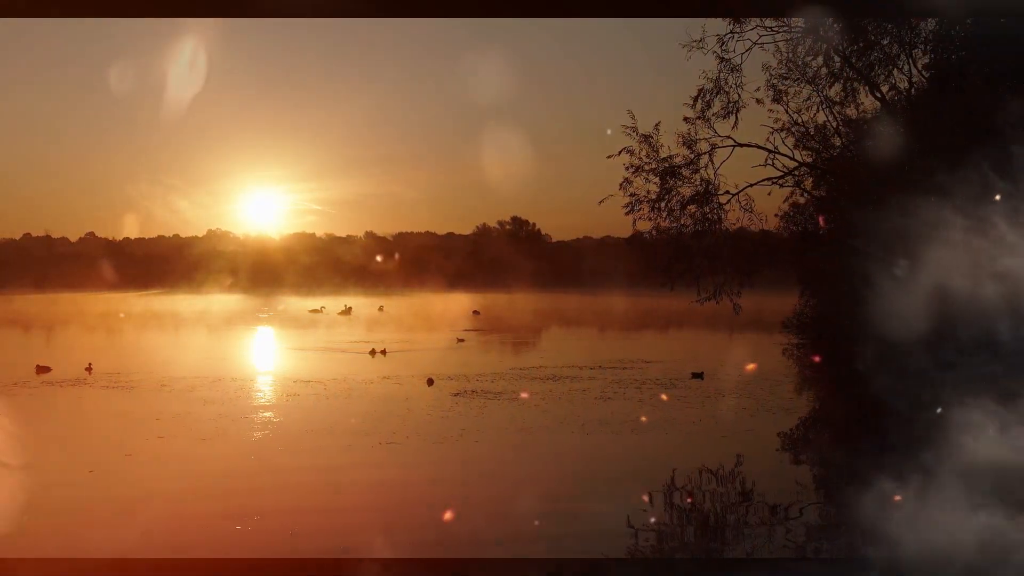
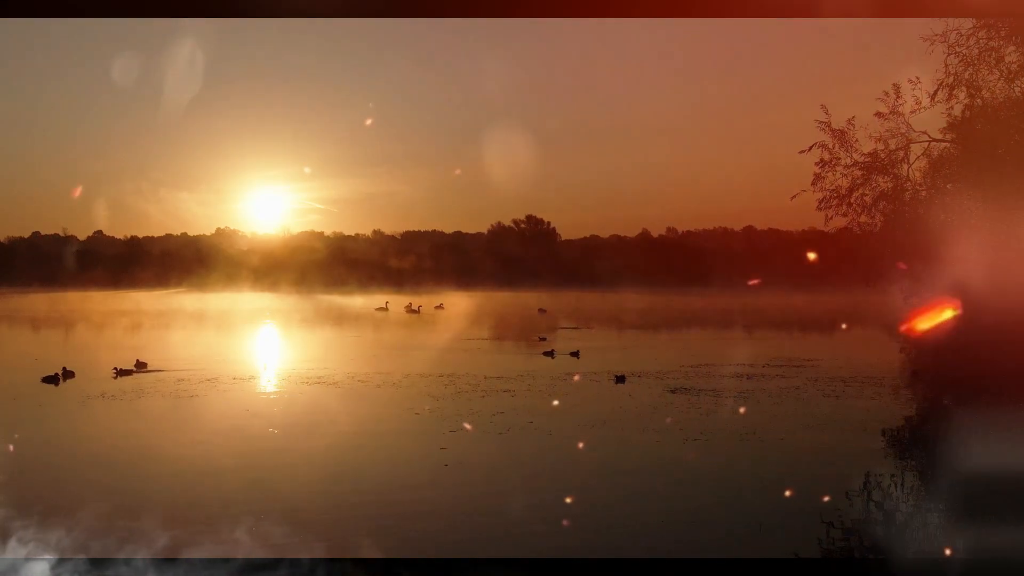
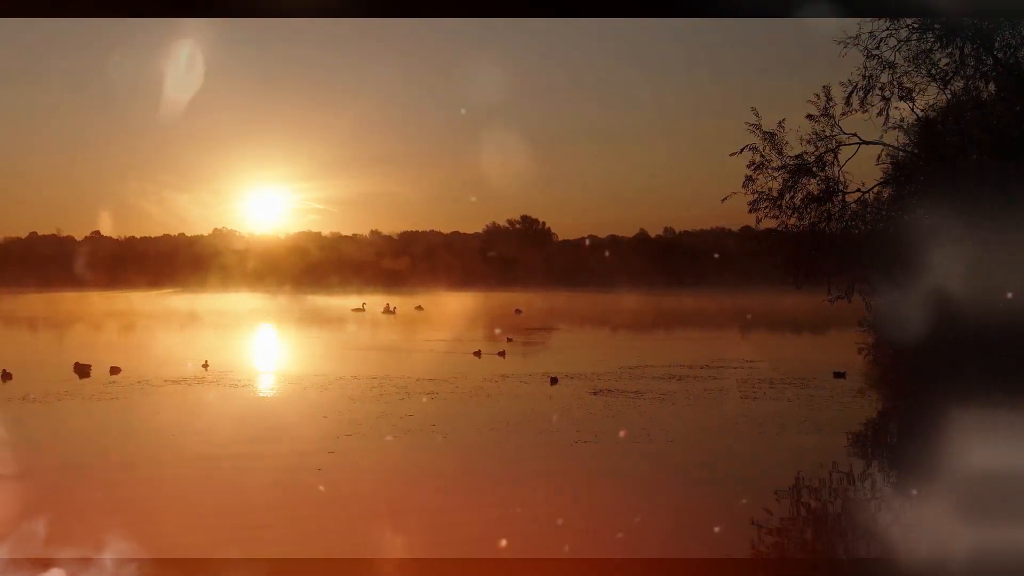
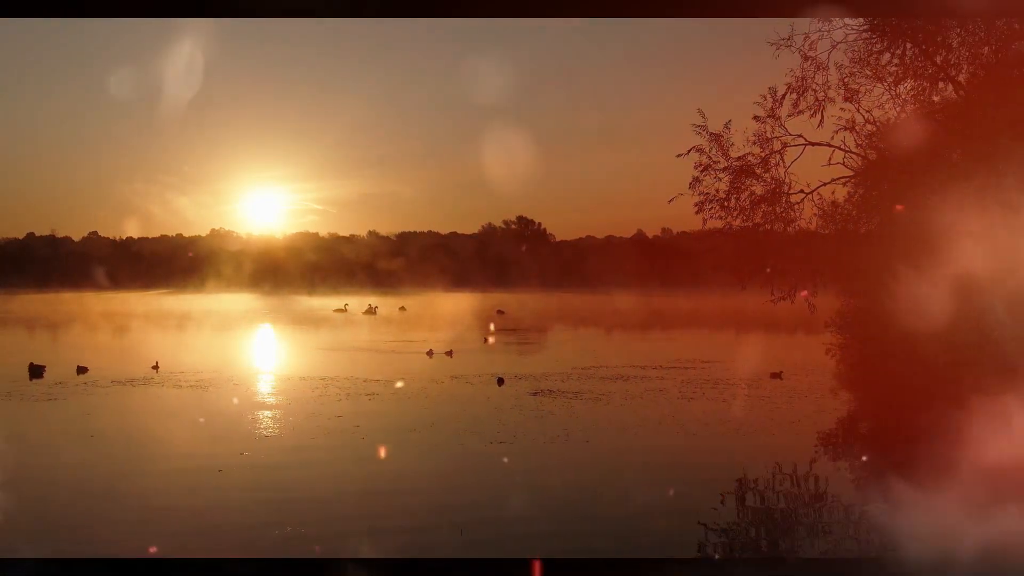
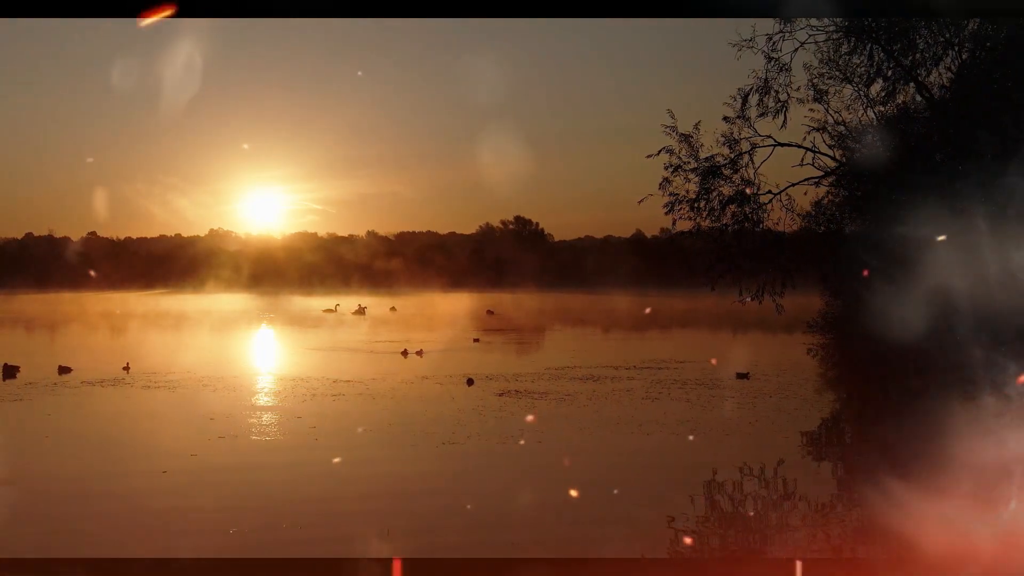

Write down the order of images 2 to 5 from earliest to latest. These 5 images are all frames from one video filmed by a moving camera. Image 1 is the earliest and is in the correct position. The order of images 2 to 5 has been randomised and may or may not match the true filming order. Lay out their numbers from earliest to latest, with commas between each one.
5, 4, 3, 2
